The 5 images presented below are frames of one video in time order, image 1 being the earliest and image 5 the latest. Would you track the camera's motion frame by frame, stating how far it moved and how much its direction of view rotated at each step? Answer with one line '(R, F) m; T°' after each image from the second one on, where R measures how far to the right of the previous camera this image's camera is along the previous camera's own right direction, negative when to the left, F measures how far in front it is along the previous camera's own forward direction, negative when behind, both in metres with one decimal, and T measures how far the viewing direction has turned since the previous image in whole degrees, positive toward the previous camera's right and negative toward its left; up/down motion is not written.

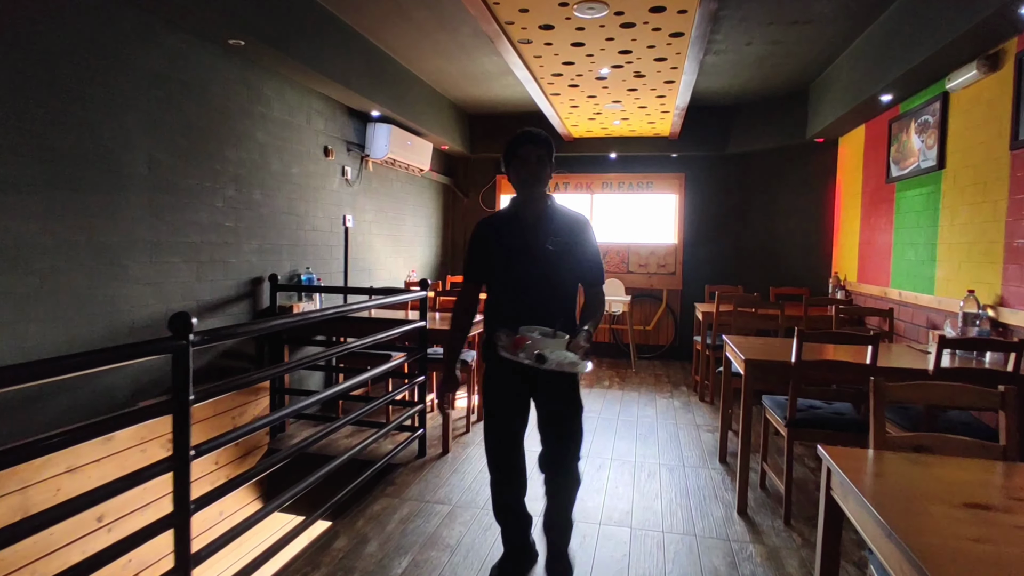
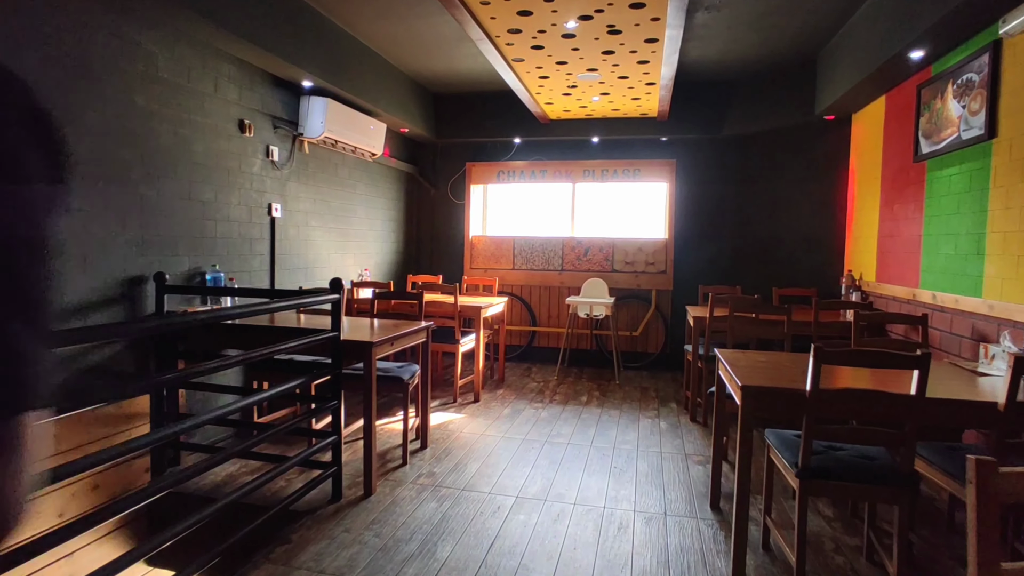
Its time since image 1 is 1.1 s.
(+0.6, +0.7) m; 0°
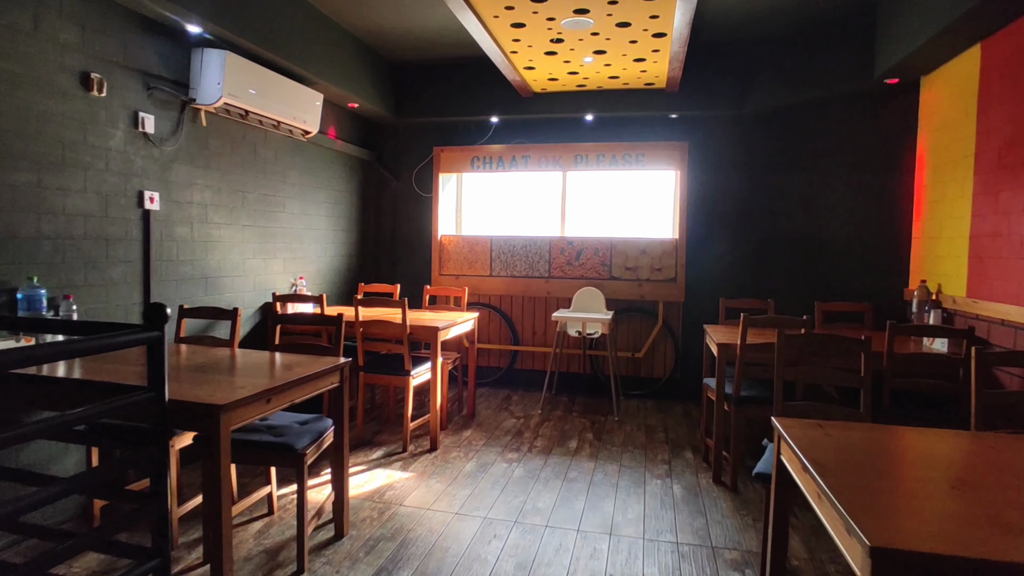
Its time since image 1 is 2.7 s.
(+0.4, +1.1) m; 0°
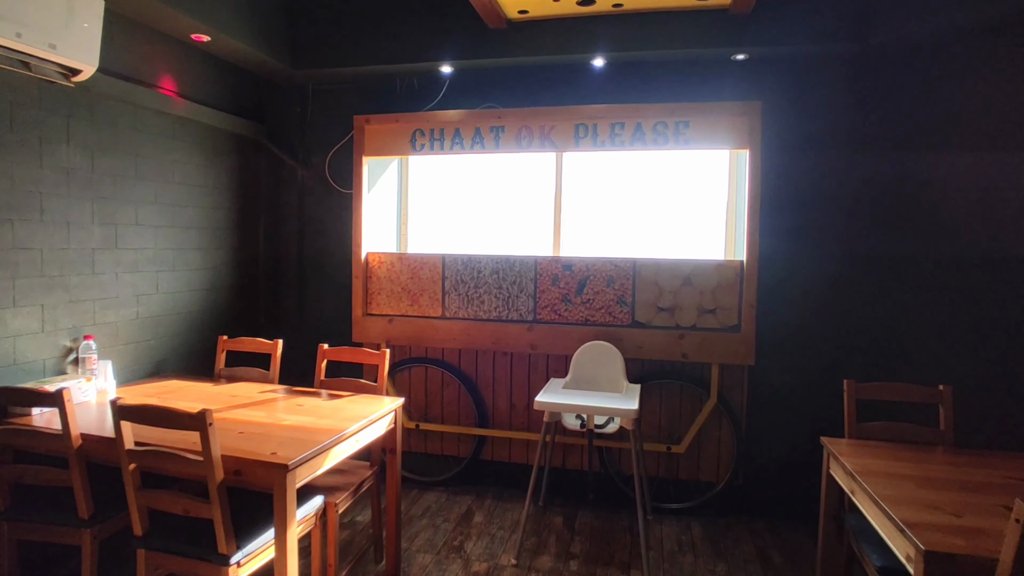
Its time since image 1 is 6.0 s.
(+0.4, +1.9) m; 0°
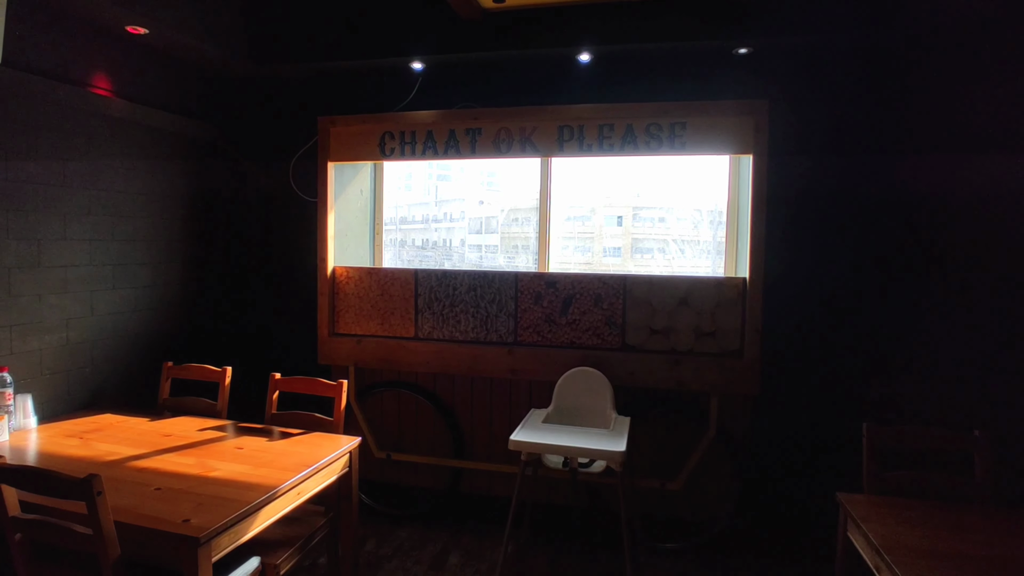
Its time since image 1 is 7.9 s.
(+0.2, +0.3) m; 0°
